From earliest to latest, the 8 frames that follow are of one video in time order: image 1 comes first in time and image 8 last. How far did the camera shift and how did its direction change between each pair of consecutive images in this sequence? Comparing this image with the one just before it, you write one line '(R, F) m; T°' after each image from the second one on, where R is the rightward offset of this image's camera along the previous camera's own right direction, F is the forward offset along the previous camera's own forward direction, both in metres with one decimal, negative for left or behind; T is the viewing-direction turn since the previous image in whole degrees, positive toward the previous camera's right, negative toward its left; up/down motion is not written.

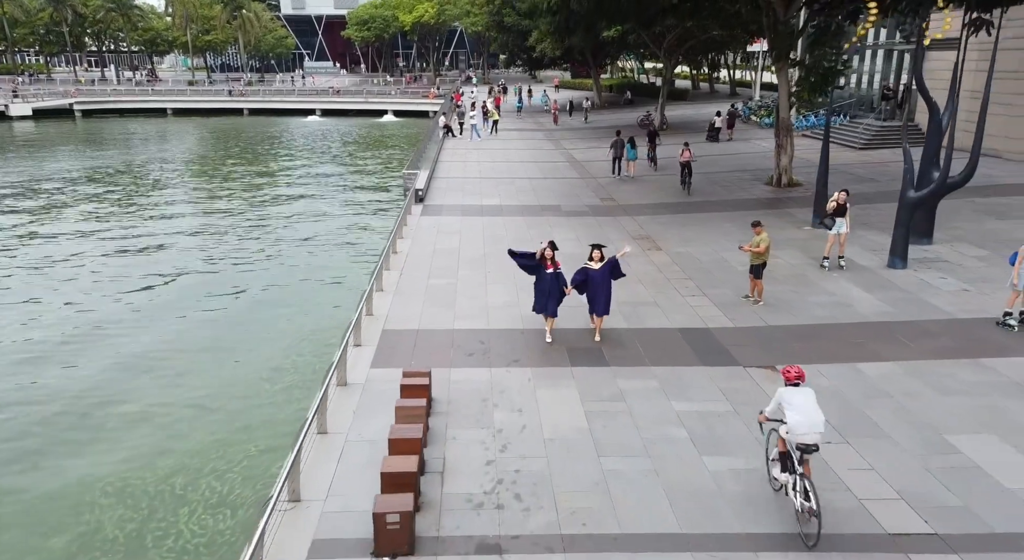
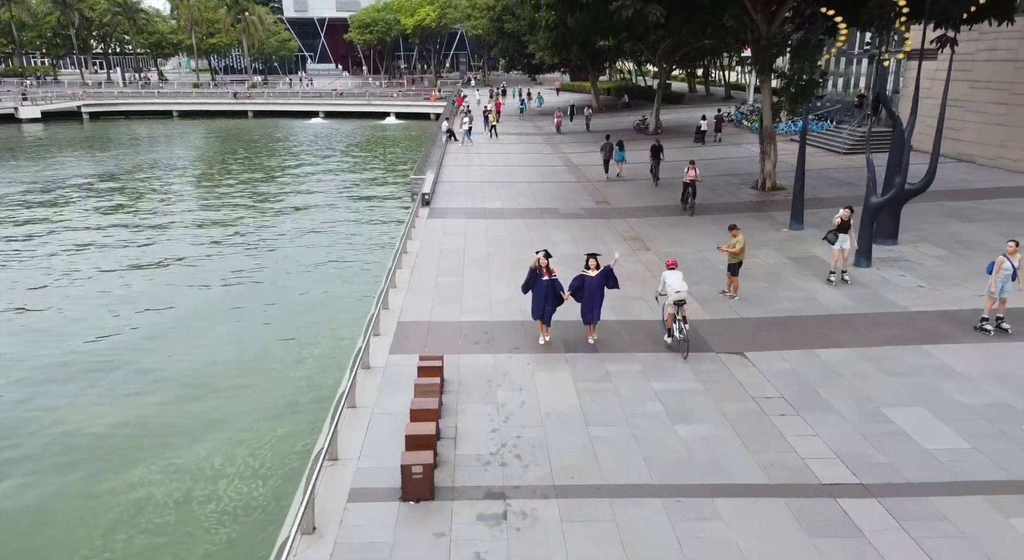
(0.0, -1.3) m; 0°
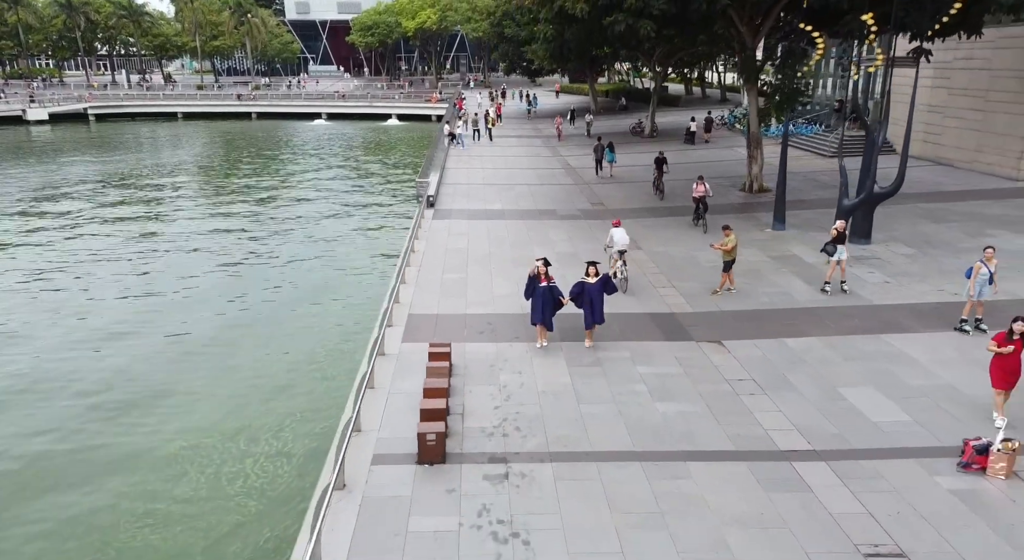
(0.0, -1.1) m; 0°
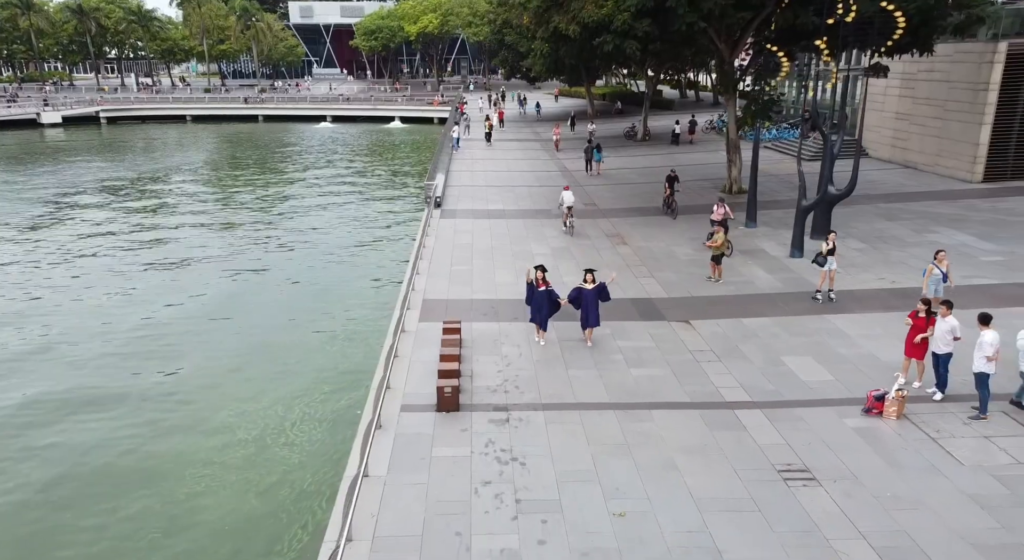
(0.0, -2.1) m; 0°
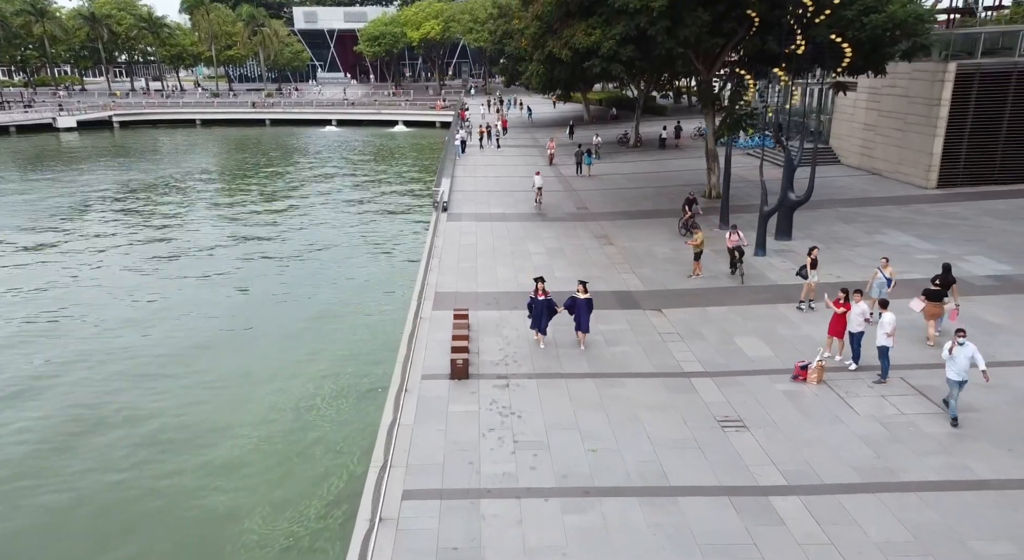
(0.0, -2.5) m; 0°
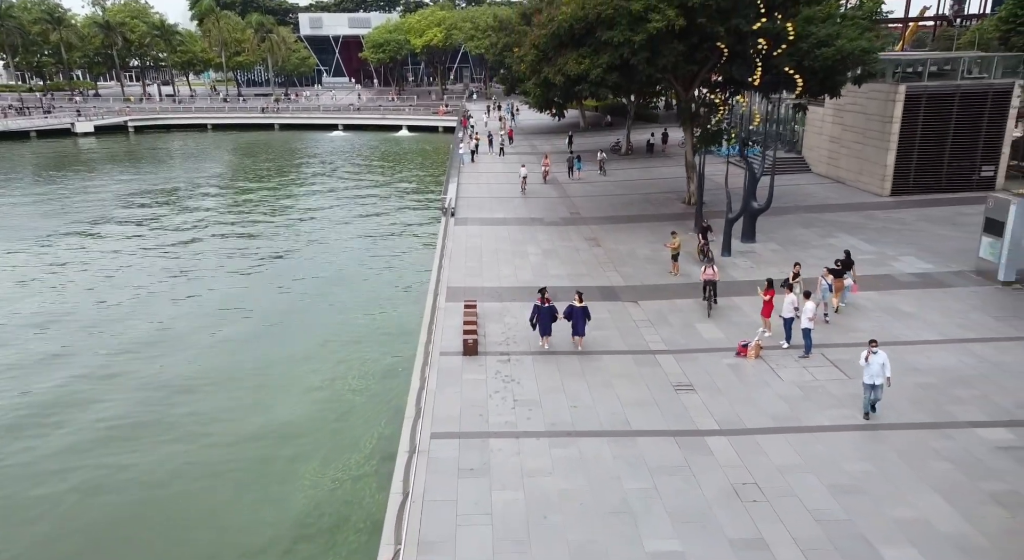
(0.0, -3.1) m; 0°
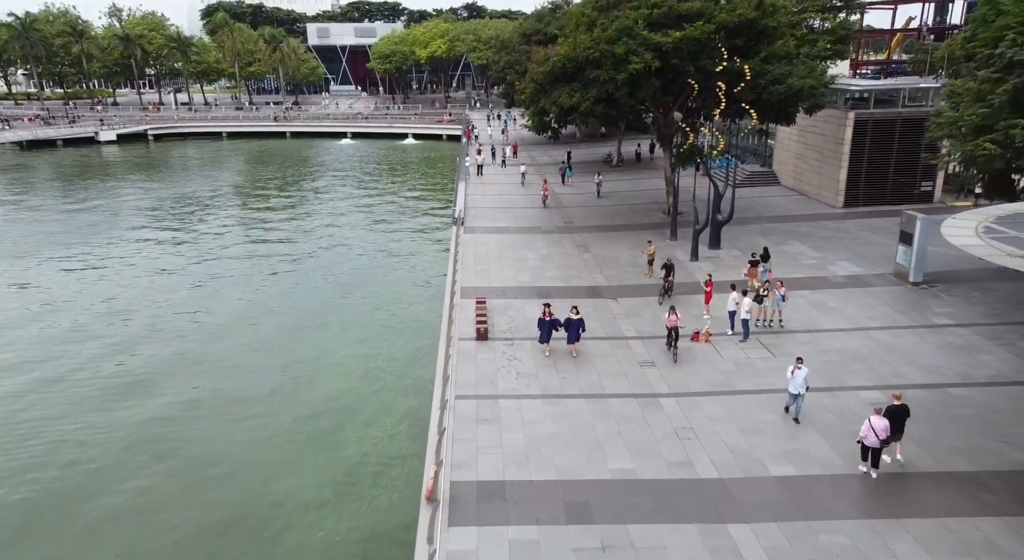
(-0.1, -4.3) m; 0°
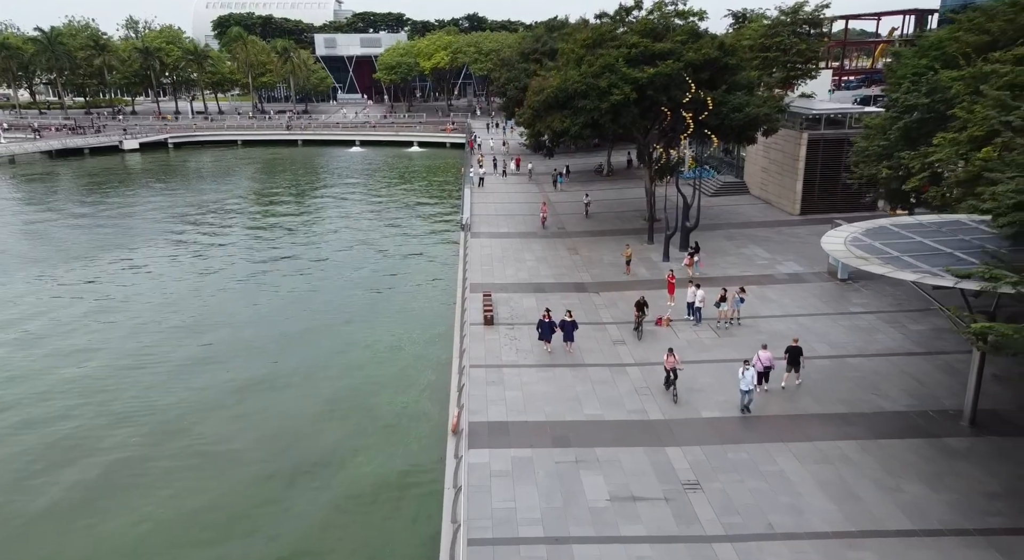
(0.0, -5.0) m; 0°
